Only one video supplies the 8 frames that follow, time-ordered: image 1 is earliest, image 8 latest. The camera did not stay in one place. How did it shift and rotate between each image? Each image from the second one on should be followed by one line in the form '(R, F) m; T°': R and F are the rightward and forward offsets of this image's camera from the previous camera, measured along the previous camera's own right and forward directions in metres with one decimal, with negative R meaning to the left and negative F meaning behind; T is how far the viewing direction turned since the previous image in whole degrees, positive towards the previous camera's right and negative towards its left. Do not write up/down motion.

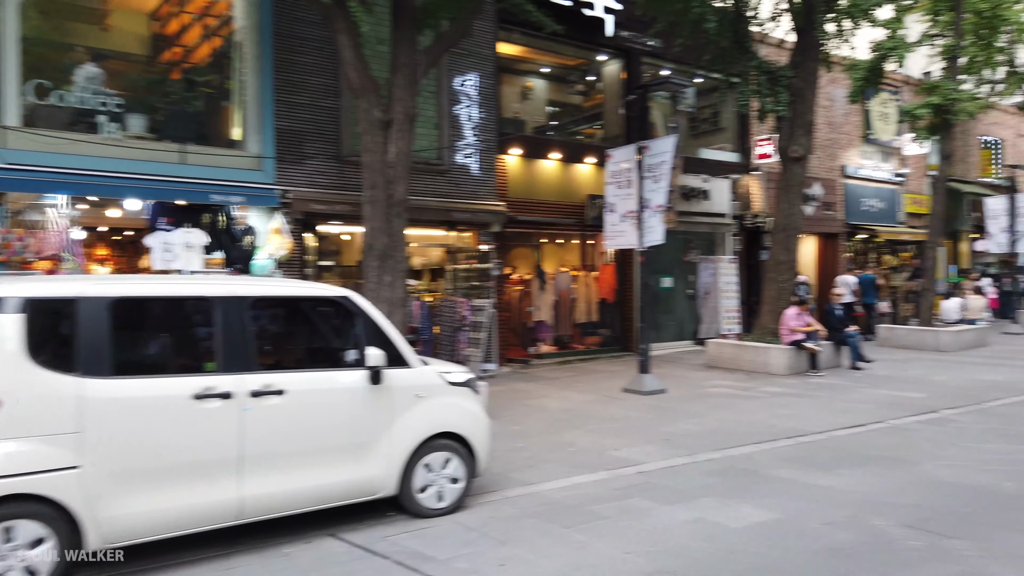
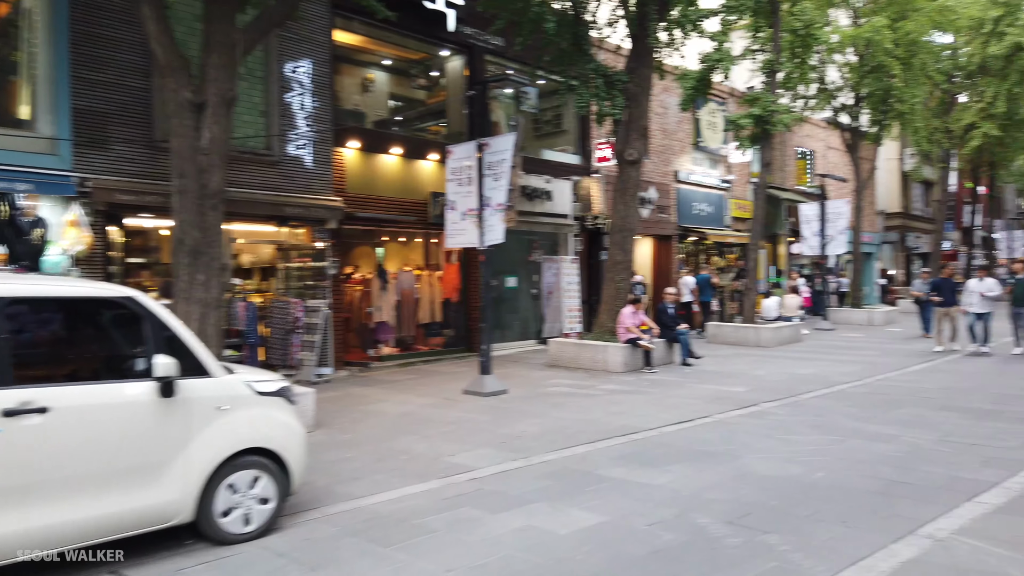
(+0.2, +0.3) m; +11°
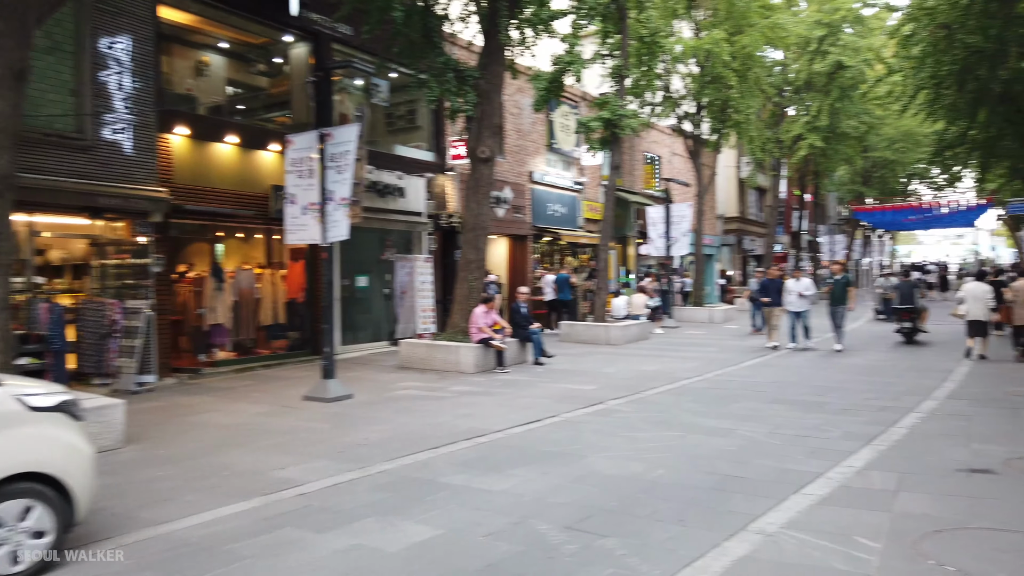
(+0.2, +0.3) m; +11°
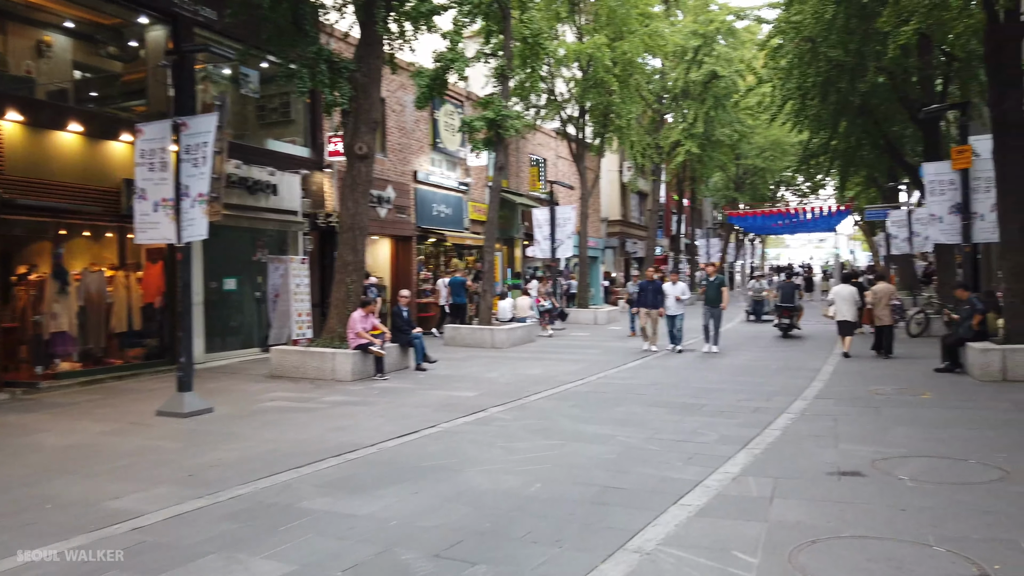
(+0.2, +0.4) m; +8°
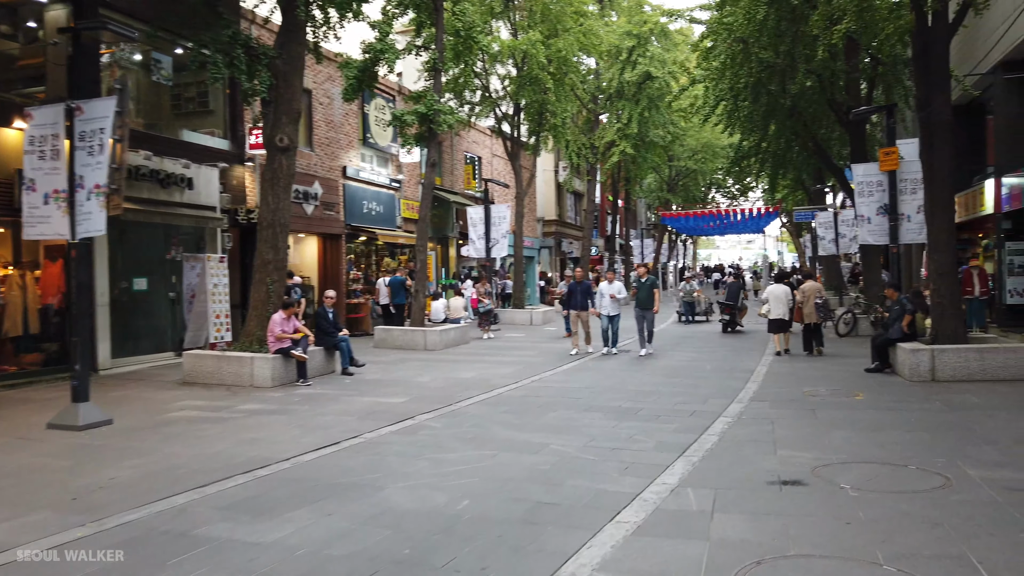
(+0.1, +0.5) m; +5°
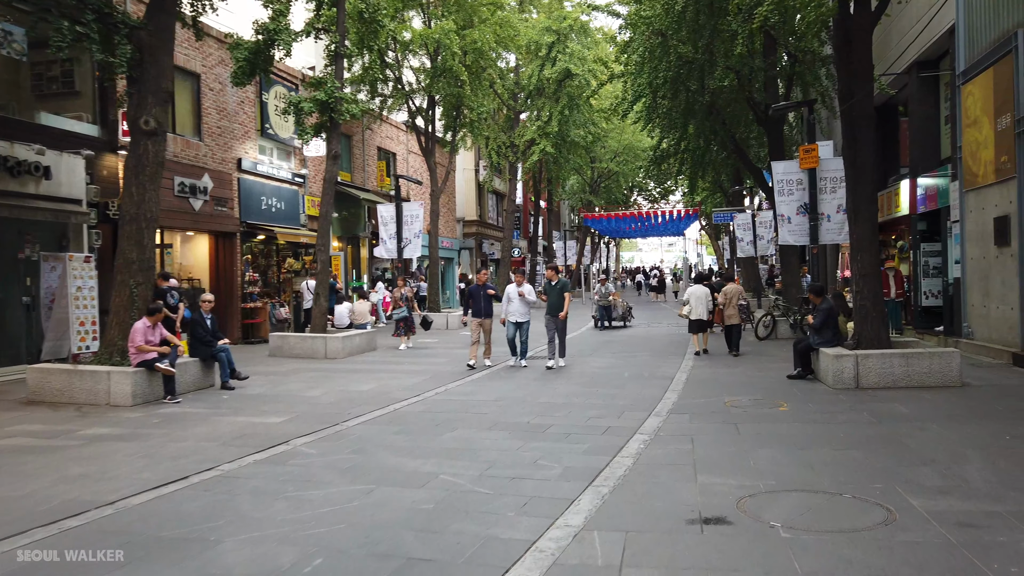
(+0.4, +1.1) m; +6°
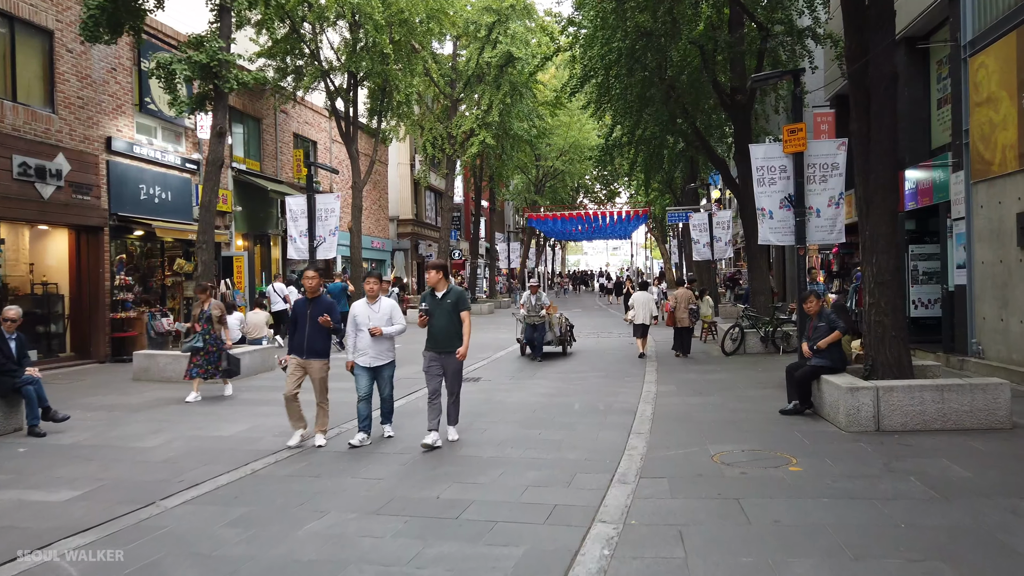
(+0.3, +2.7) m; +4°
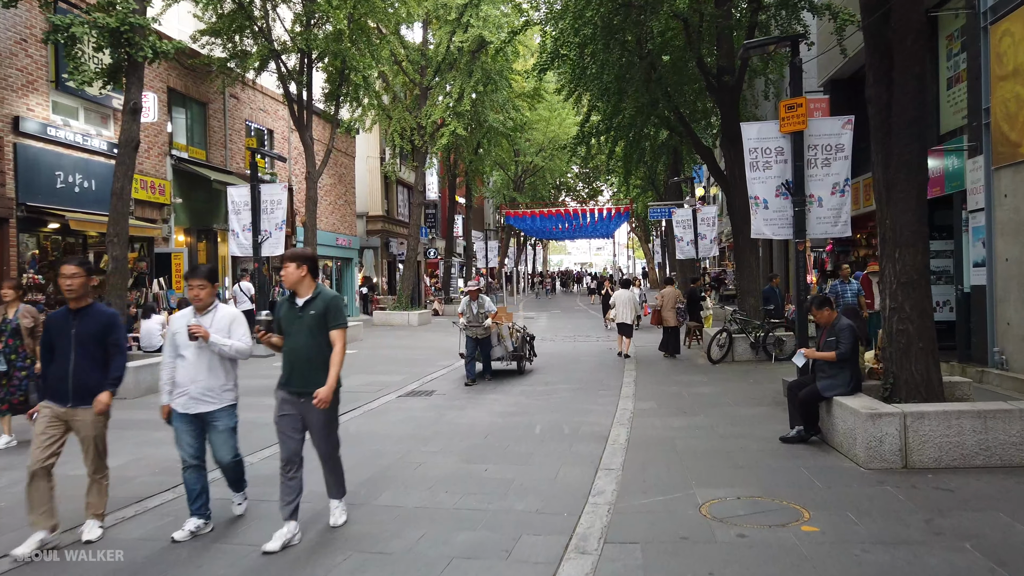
(+0.4, +1.6) m; +1°
